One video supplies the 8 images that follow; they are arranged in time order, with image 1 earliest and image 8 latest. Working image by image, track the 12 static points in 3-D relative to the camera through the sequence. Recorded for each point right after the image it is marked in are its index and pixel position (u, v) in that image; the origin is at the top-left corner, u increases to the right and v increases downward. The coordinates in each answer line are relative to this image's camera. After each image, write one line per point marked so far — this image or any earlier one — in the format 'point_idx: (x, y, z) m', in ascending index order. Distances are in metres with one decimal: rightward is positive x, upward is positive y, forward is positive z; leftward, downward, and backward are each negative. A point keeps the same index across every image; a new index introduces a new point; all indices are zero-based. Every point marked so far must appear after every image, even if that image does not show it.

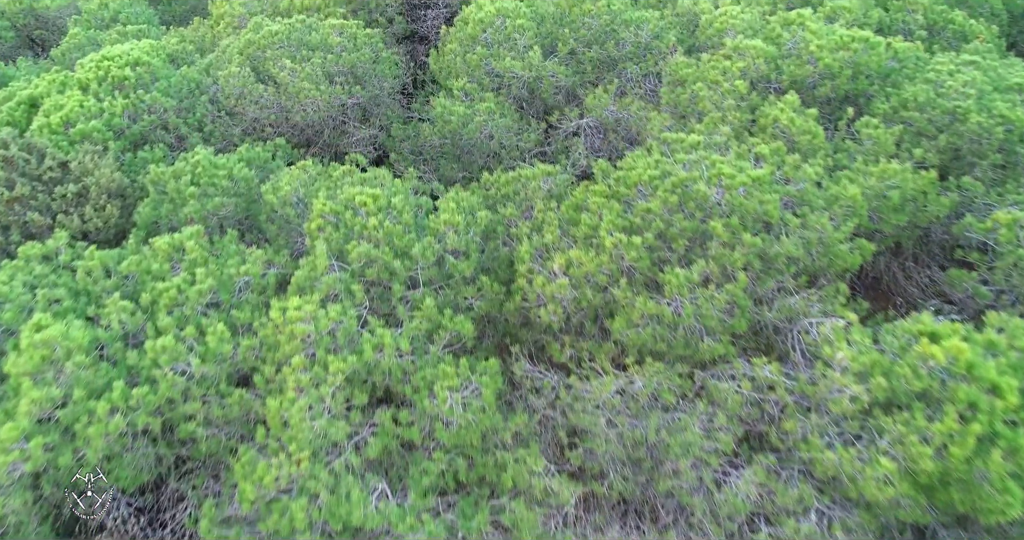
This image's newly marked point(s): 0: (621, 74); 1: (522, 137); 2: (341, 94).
0: (+1.0, +1.8, +6.3) m
1: (+0.1, +1.1, +6.1) m
2: (-1.6, +1.6, +6.5) m
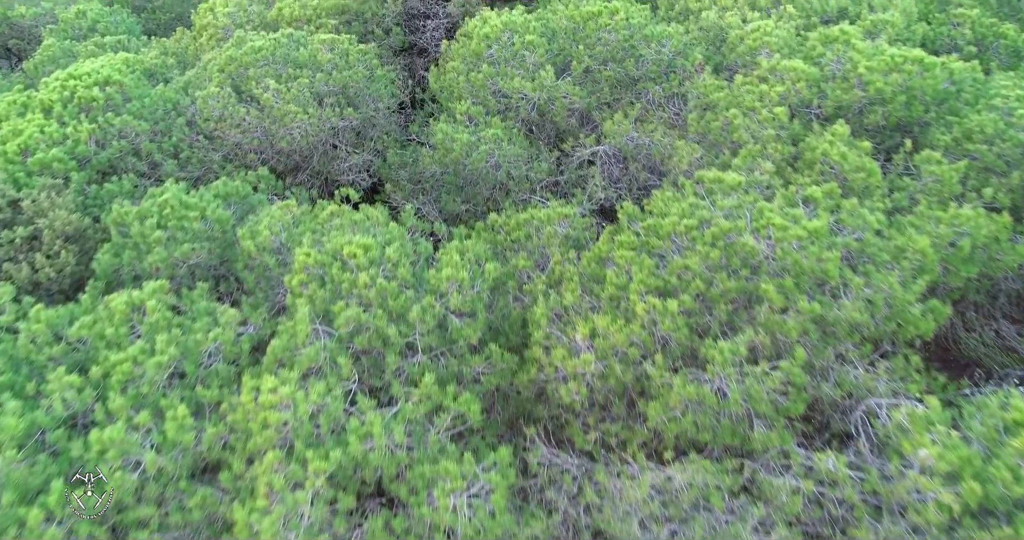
0: (+1.1, +1.4, +5.7) m
1: (+0.2, +0.8, +5.5) m
2: (-1.5, +1.3, +5.9) m
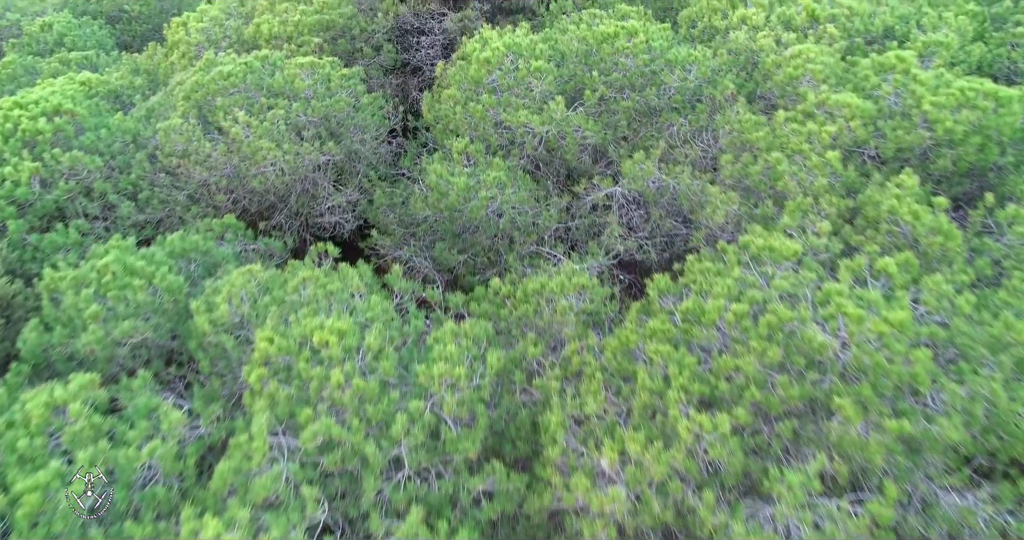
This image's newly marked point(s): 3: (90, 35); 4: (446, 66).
0: (+1.1, +1.0, +5.0) m
1: (+0.2, +0.4, +4.8) m
2: (-1.5, +0.9, +5.2) m
3: (-5.3, +2.9, +8.8) m
4: (-0.5, +1.7, +5.9) m
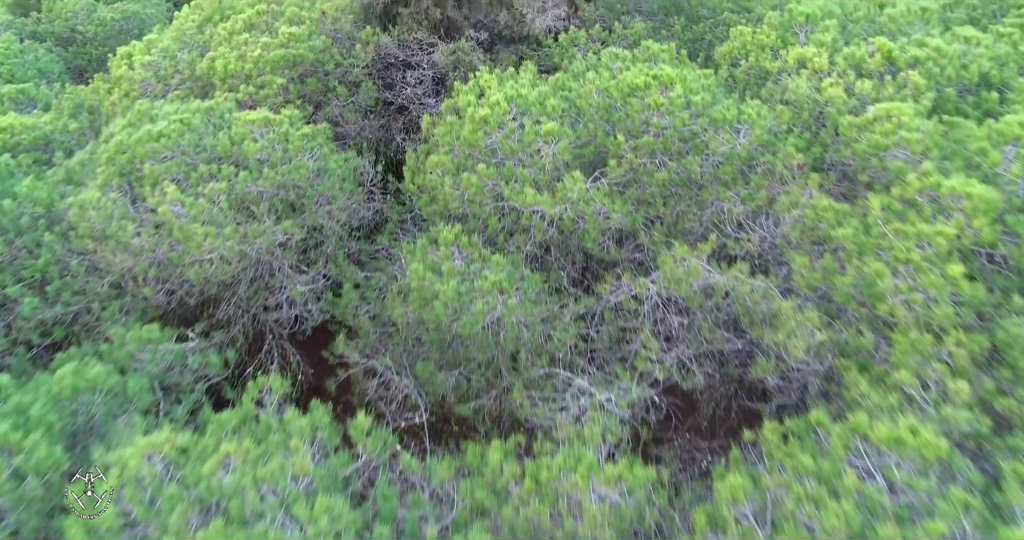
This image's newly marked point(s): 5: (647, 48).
0: (+1.1, +0.3, +3.9) m
1: (+0.2, -0.3, +3.7) m
2: (-1.5, +0.2, +4.1) m
3: (-5.3, +2.3, +7.7) m
4: (-0.5, +1.0, +4.8) m
5: (+0.9, +1.5, +4.8) m
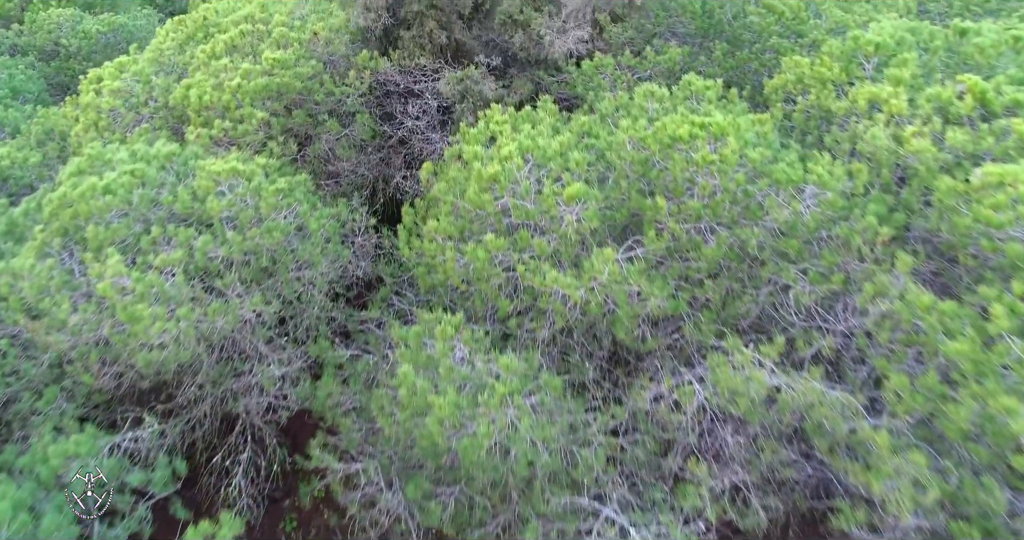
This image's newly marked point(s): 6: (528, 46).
0: (+1.2, -0.1, +3.2) m
1: (+0.3, -0.7, +3.0) m
2: (-1.4, -0.2, +3.4) m
3: (-5.1, +1.9, +7.1) m
4: (-0.4, +0.6, +4.1) m
5: (+1.0, +1.1, +4.1) m
6: (+0.1, +1.8, +5.6) m
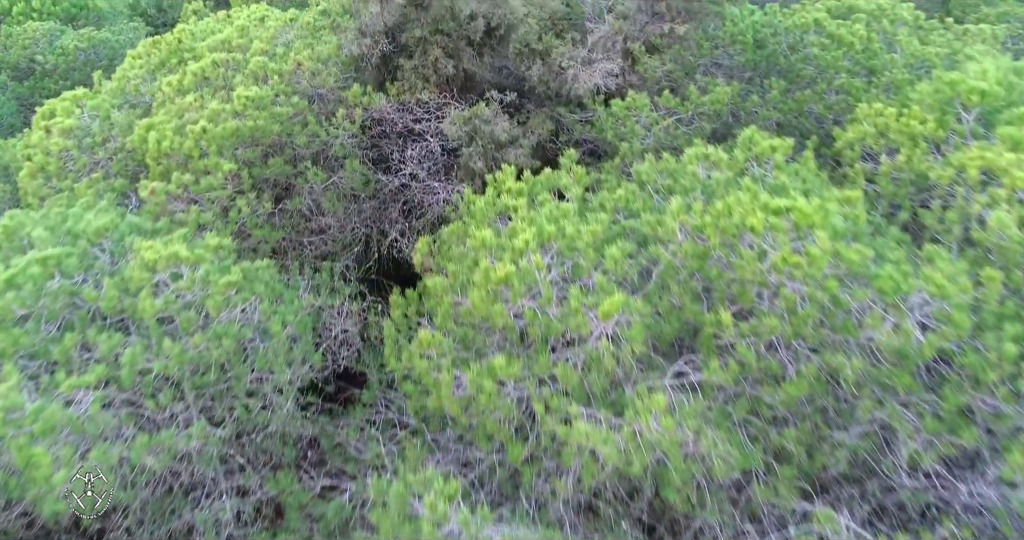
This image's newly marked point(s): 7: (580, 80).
0: (+1.2, -0.6, +2.4) m
1: (+0.3, -1.2, +2.2) m
2: (-1.3, -0.7, +2.7) m
3: (-5.0, +1.5, +6.4) m
4: (-0.4, +0.2, +3.3) m
5: (+1.1, +0.6, +3.3) m
6: (+0.2, +1.3, +4.8) m
7: (+0.4, +1.2, +4.6) m
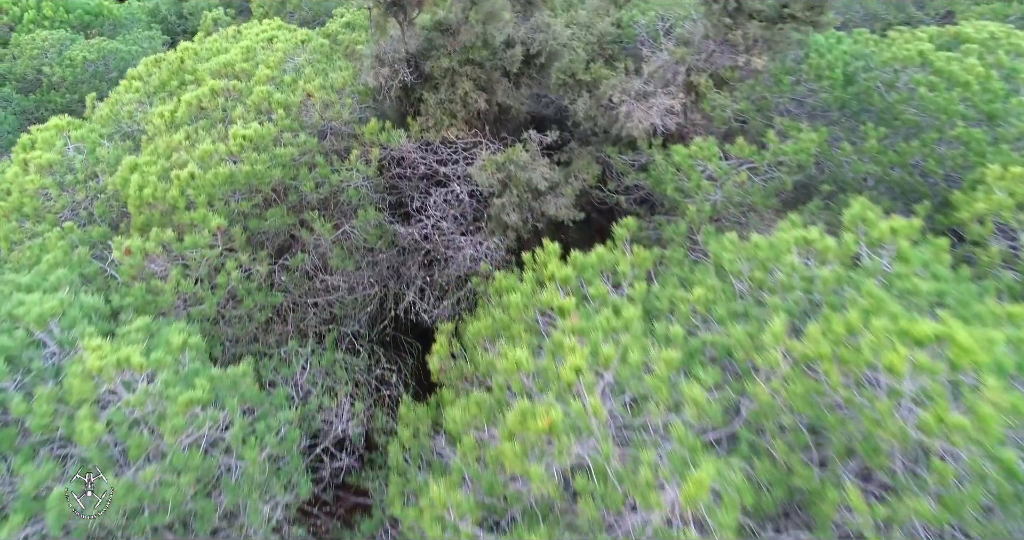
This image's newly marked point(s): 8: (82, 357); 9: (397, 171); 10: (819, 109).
0: (+1.3, -1.0, +1.6) m
1: (+0.4, -1.6, +1.5) m
2: (-1.2, -1.0, +2.1) m
3: (-4.7, +1.2, +5.9) m
4: (-0.2, -0.2, +2.7) m
5: (+1.3, +0.2, +2.6) m
6: (+0.5, +0.9, +4.1) m
7: (+0.7, +0.8, +3.9) m
8: (-1.4, -0.3, +2.4) m
9: (-0.7, +0.6, +4.0) m
10: (+1.7, +0.9, +3.9) m
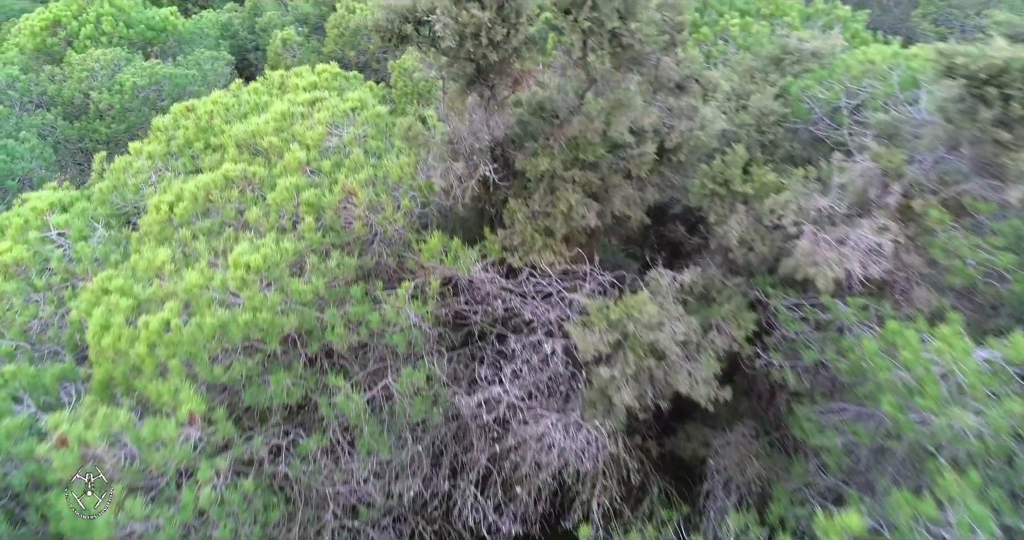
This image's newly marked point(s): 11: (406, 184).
0: (+1.4, -1.8, +0.3) m
1: (+0.4, -2.3, +0.2) m
2: (-1.1, -1.7, +1.0) m
3: (-3.9, +0.8, +5.2) m
4: (0.0, -1.0, +1.5) m
5: (+1.5, -0.7, +1.2) m
6: (+1.0, +0.1, +2.8) m
7: (+1.1, 0.0, +2.6) m
8: (-1.2, -0.9, +1.3) m
9: (-0.2, -0.1, +2.8) m
10: (+2.2, 0.0, +2.5) m
11: (-0.4, +0.4, +3.0) m
